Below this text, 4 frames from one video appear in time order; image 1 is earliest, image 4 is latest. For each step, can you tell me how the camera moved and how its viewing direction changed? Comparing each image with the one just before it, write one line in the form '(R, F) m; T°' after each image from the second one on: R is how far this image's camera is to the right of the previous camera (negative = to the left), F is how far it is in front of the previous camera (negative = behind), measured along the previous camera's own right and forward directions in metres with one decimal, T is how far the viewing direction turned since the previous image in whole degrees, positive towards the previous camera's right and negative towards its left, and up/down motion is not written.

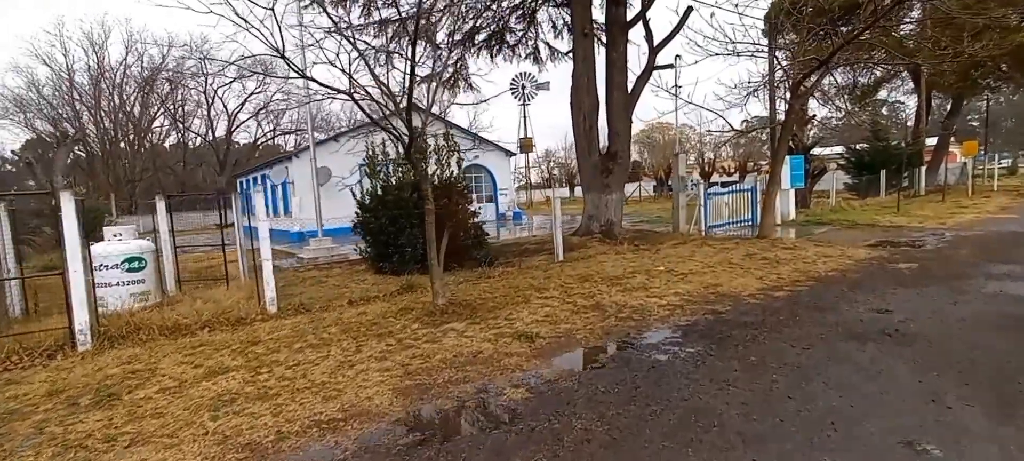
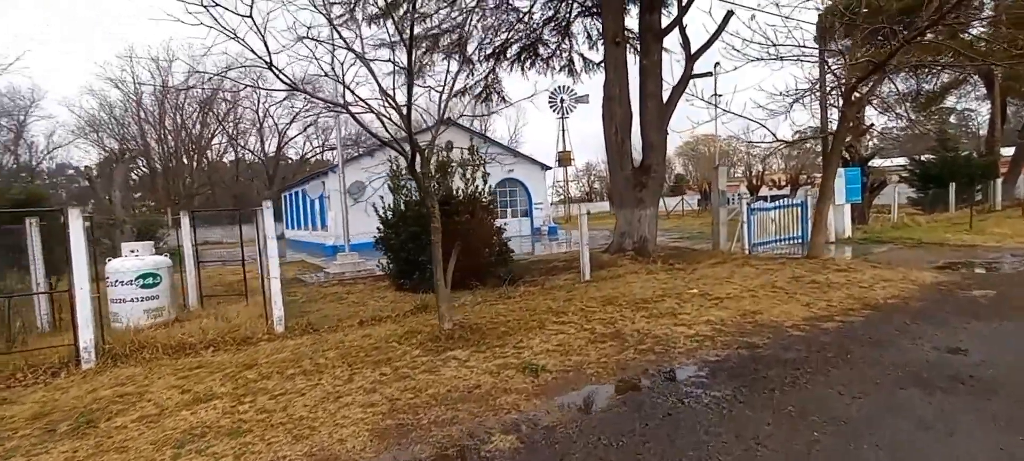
(+0.3, +0.4) m; -5°
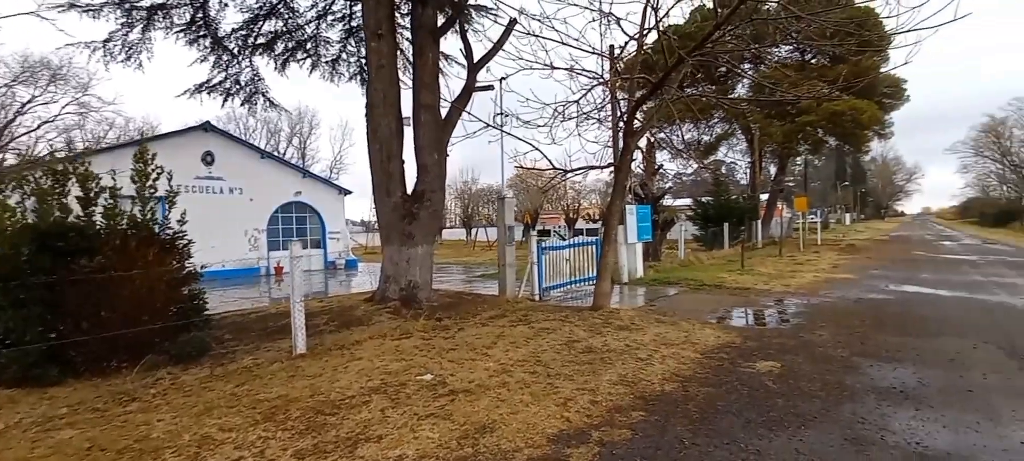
(+1.9, +2.2) m; +18°
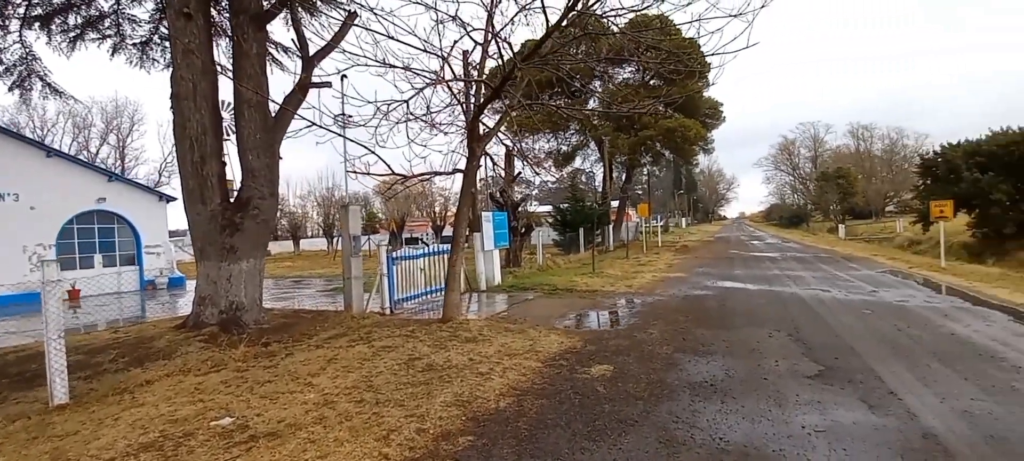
(+0.4, +0.3) m; +15°
